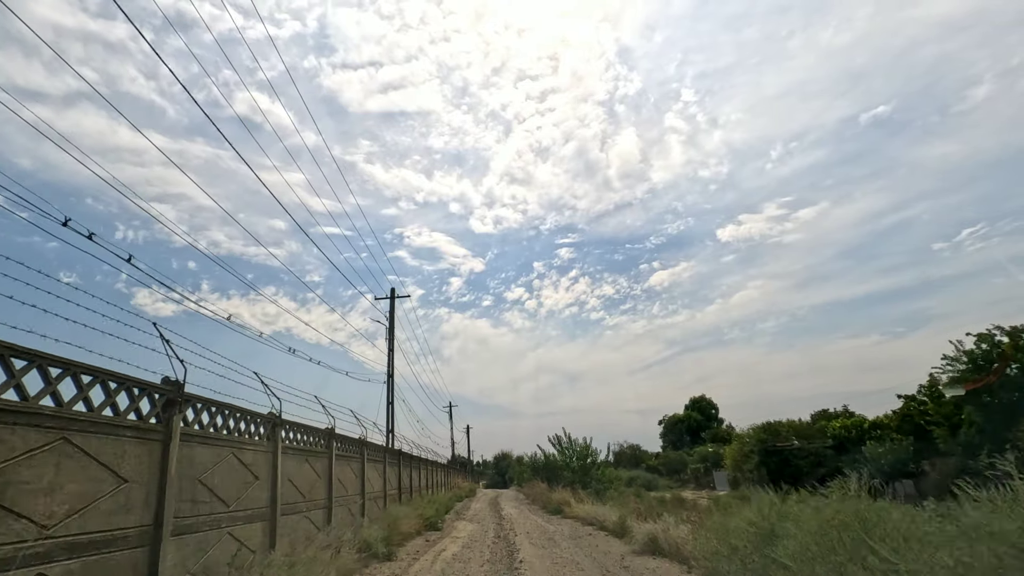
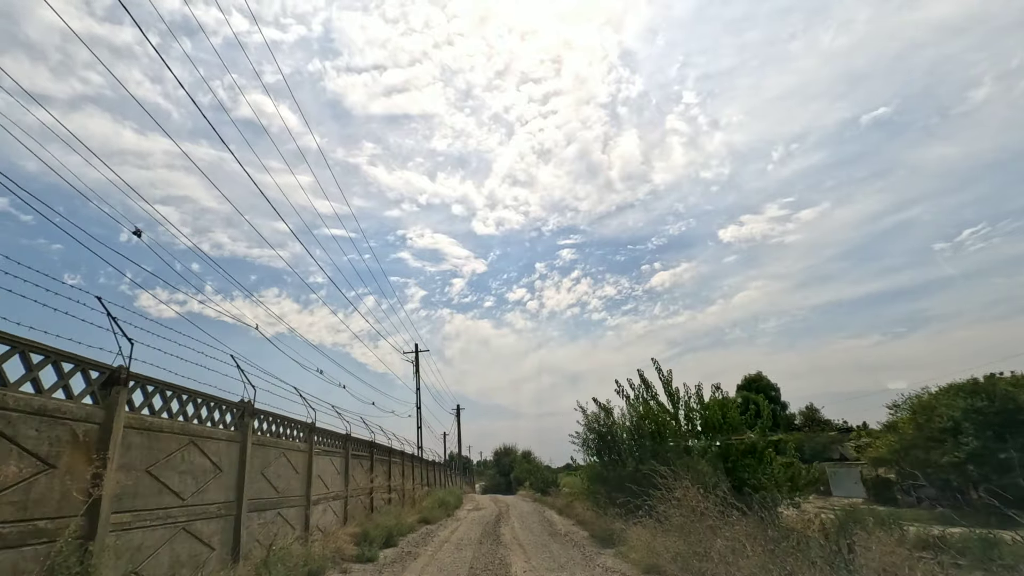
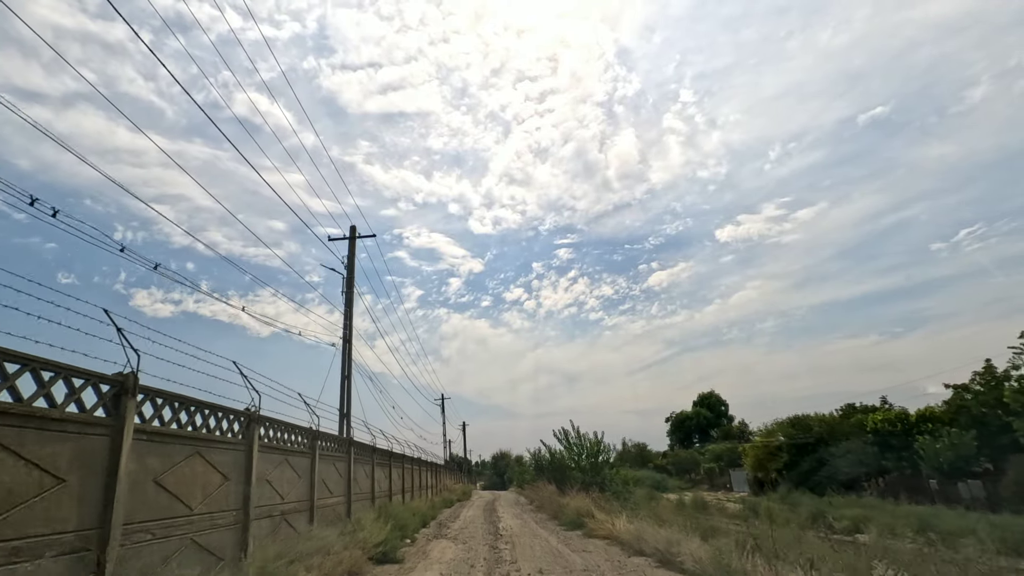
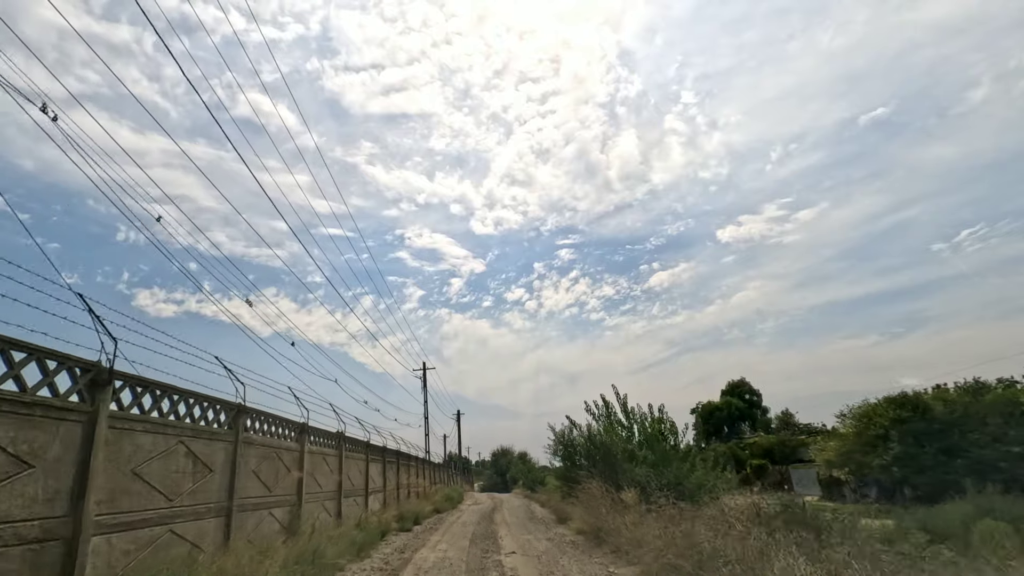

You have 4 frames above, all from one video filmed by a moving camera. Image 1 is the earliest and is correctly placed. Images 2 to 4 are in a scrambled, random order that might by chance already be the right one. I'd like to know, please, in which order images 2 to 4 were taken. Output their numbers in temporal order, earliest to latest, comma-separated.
3, 4, 2
